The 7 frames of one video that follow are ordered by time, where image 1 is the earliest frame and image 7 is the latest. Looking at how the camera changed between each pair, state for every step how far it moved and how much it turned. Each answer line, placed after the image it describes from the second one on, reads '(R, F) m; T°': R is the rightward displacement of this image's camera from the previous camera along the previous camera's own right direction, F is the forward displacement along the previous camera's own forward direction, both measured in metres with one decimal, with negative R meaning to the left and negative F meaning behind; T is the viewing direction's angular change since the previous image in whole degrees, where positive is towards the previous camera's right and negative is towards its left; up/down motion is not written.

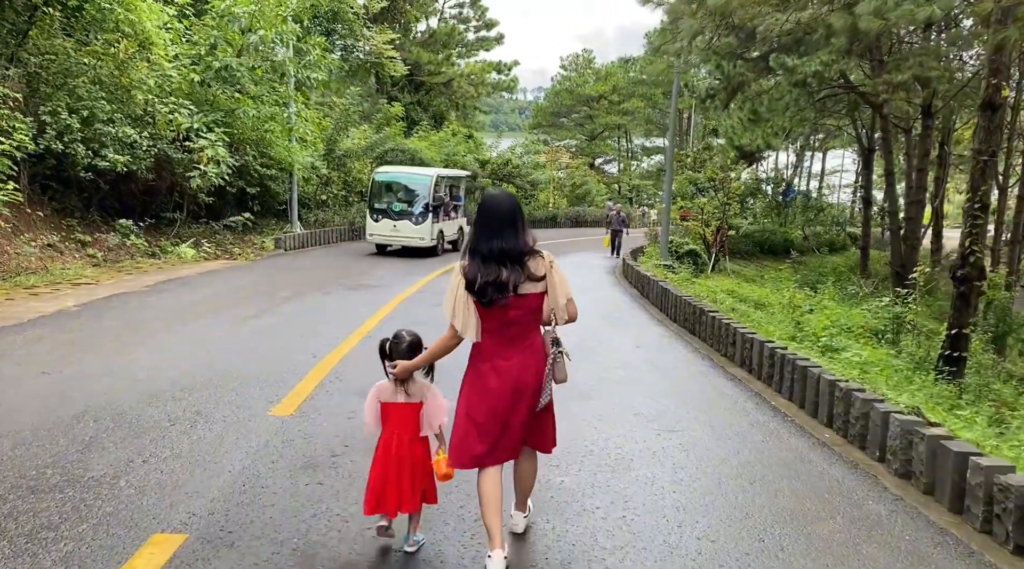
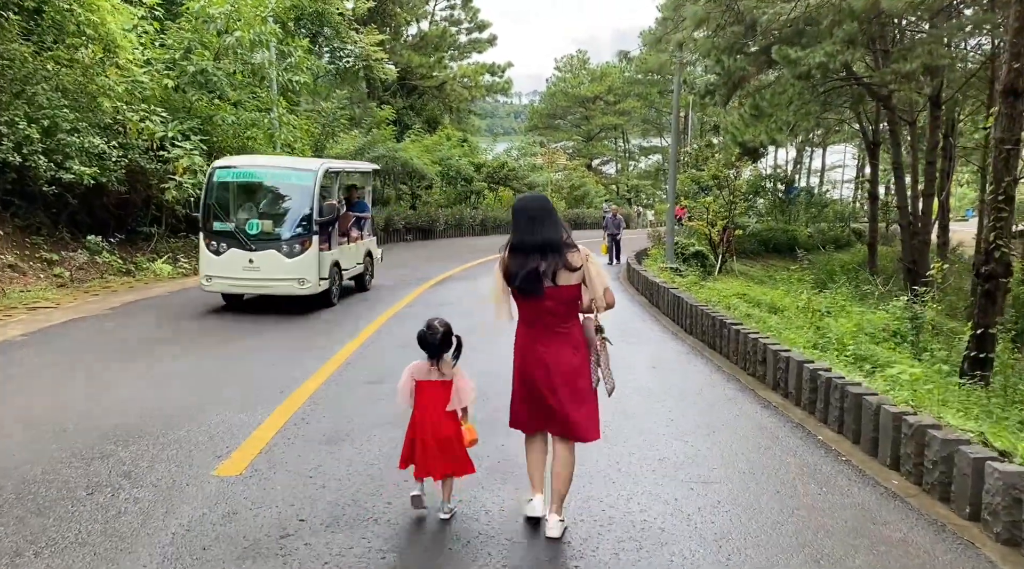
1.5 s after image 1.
(0.0, +0.9) m; 0°
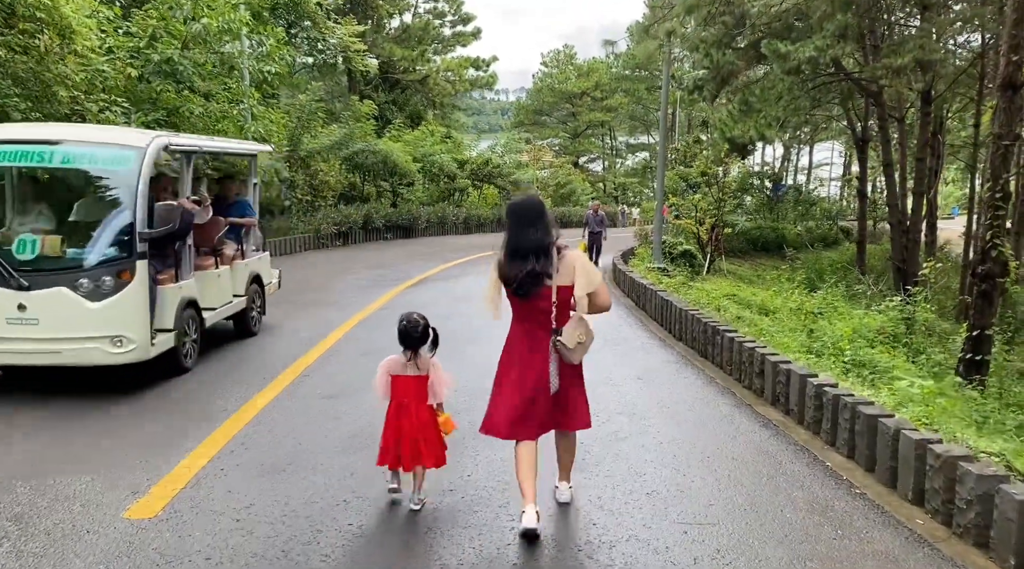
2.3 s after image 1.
(+0.1, +0.6) m; +1°
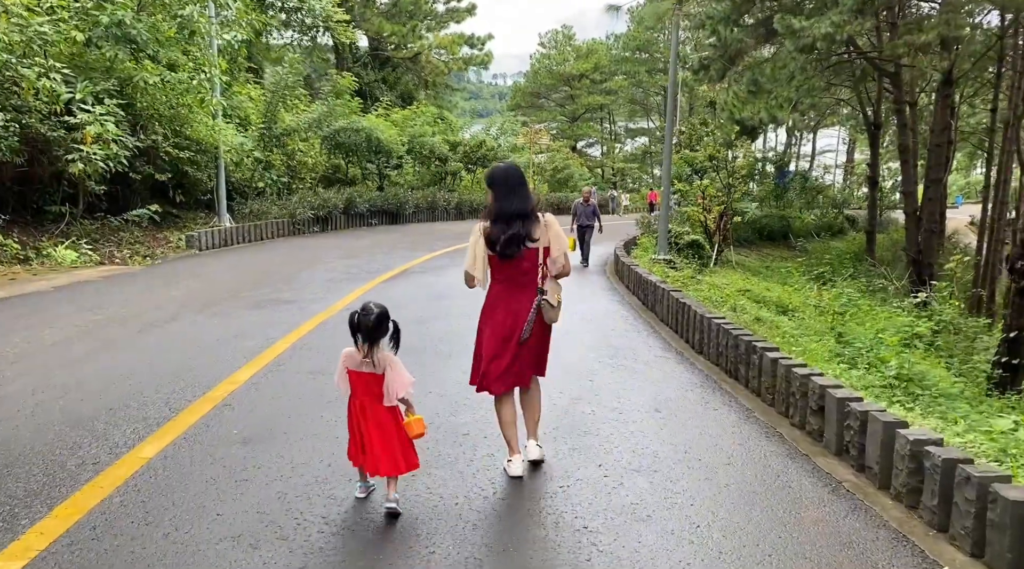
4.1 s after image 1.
(+0.1, +1.4) m; 0°
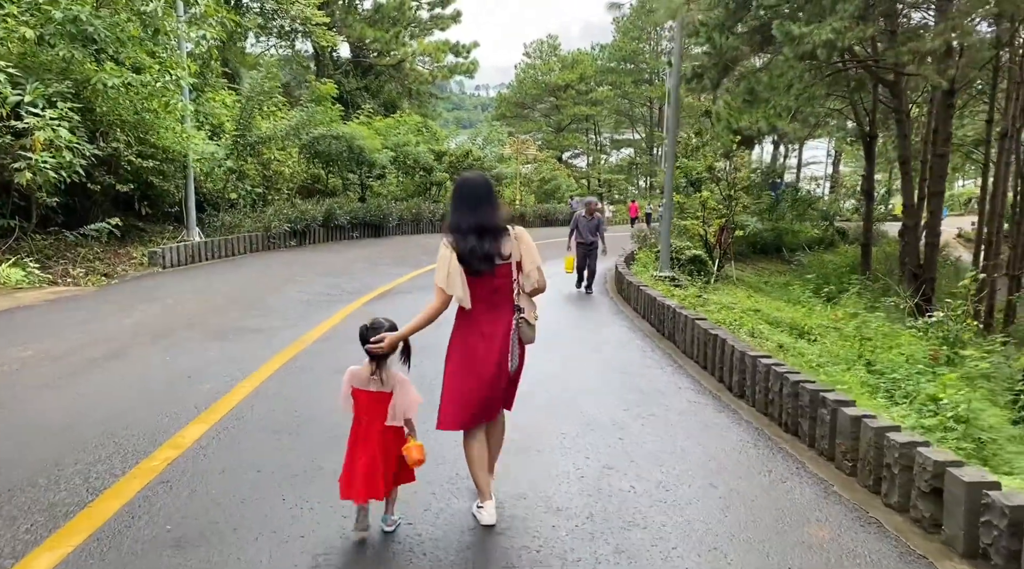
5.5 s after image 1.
(-0.2, +1.0) m; +1°
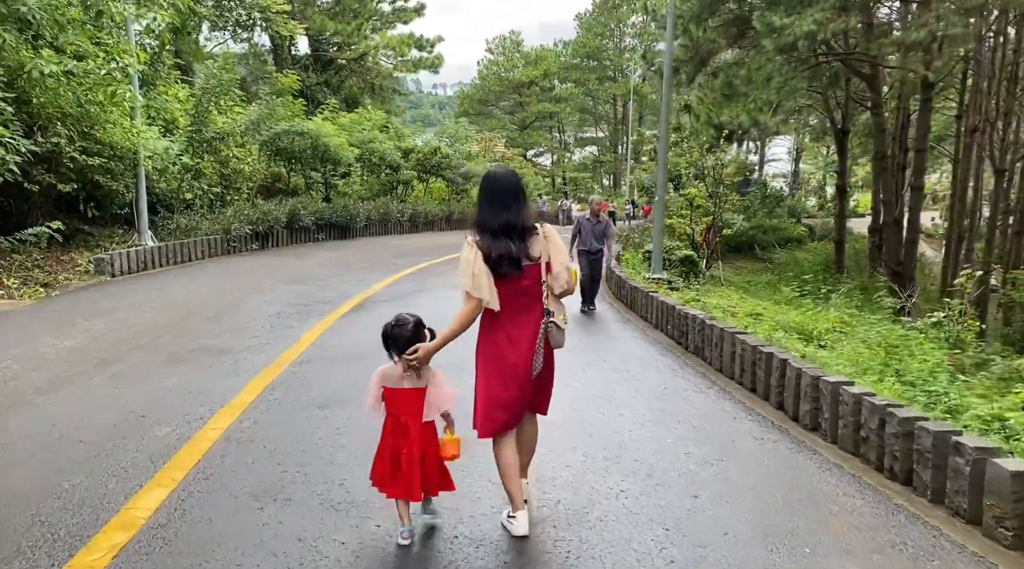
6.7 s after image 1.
(-0.4, +1.0) m; +3°
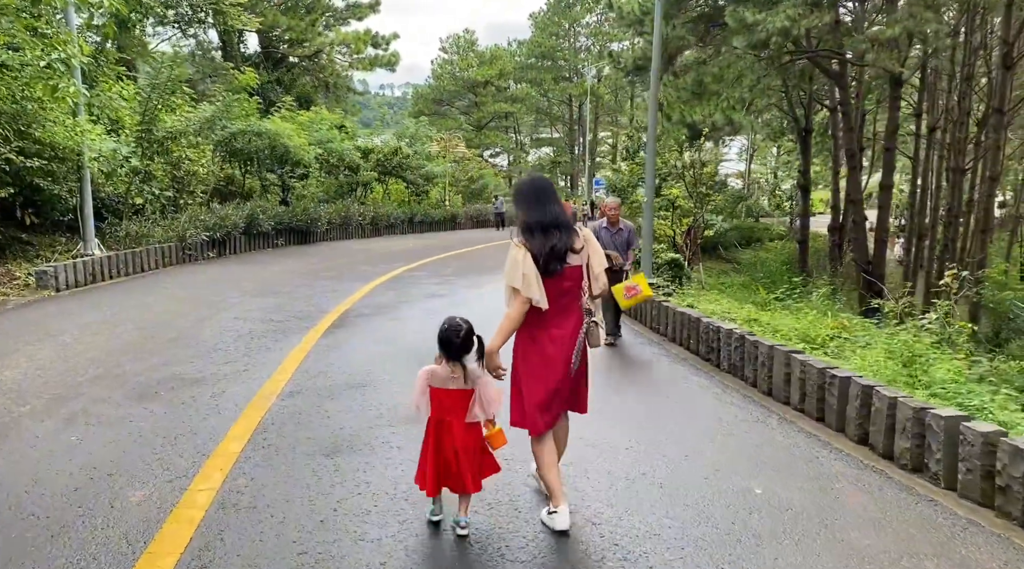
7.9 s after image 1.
(-0.5, +0.8) m; +4°
